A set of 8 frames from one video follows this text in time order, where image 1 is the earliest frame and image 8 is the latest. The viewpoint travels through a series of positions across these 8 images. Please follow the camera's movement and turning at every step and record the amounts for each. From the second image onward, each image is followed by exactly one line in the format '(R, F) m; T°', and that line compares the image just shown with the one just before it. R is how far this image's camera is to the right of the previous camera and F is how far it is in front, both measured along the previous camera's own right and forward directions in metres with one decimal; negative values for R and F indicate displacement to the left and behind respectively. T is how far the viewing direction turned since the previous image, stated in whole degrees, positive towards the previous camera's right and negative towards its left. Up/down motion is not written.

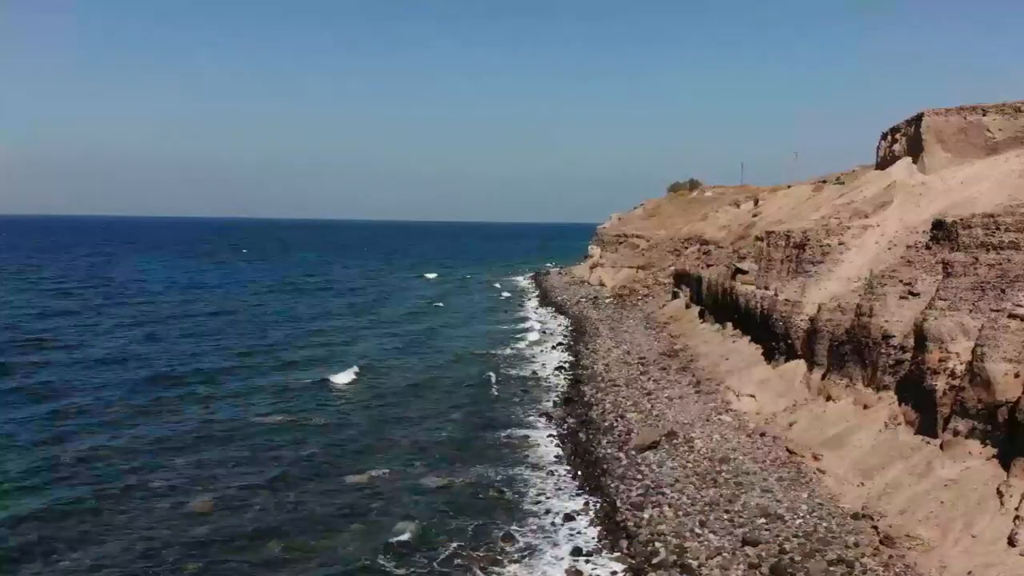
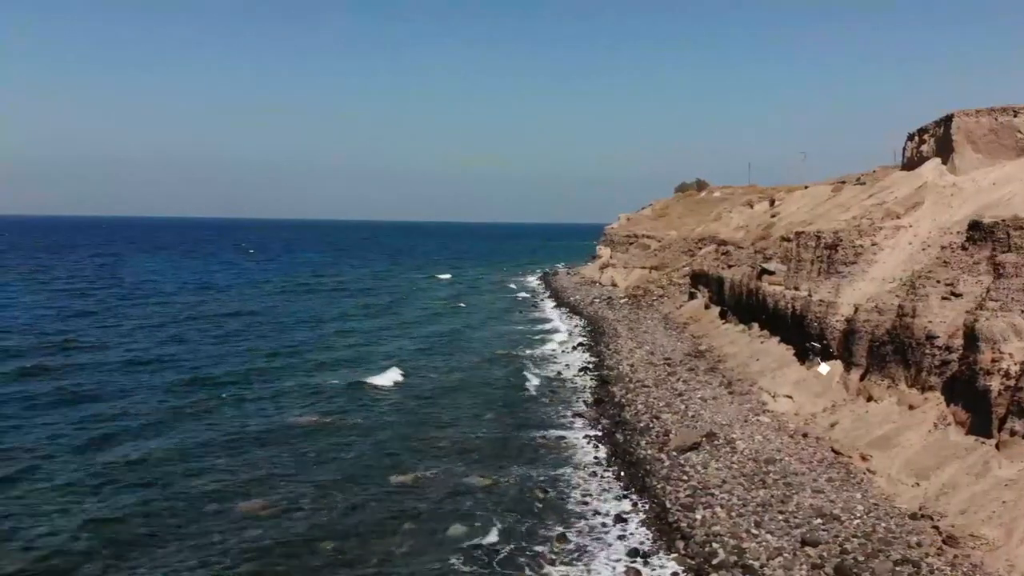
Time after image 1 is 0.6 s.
(-1.1, 0.0) m; 0°
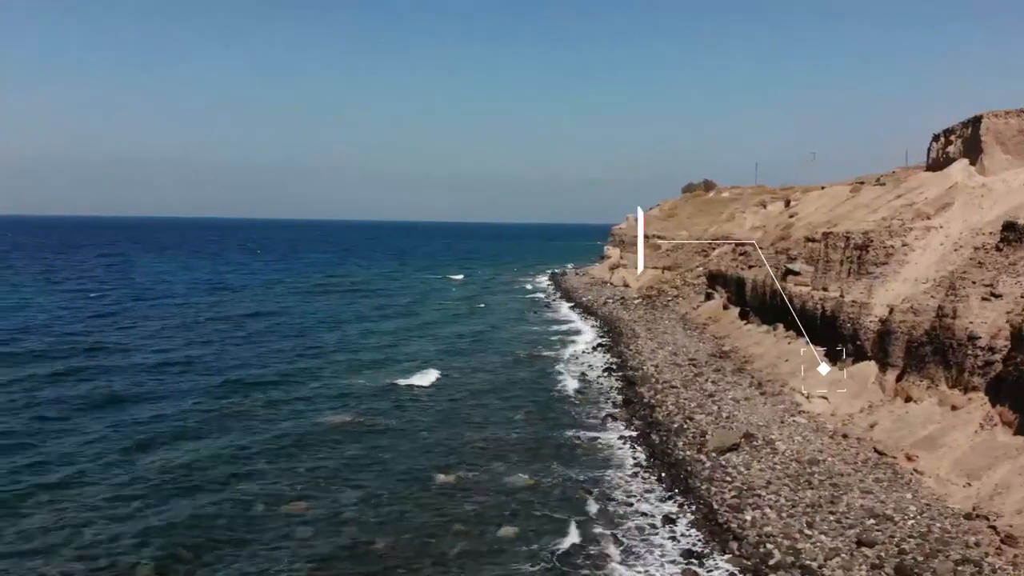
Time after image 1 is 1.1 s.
(-1.0, 0.0) m; 0°
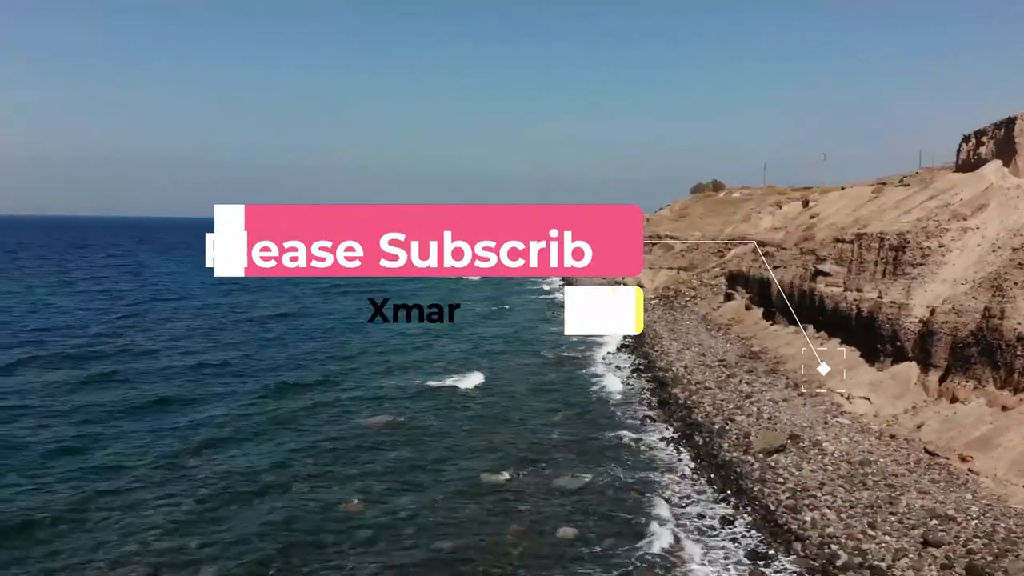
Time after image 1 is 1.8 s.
(-1.2, 0.0) m; 0°
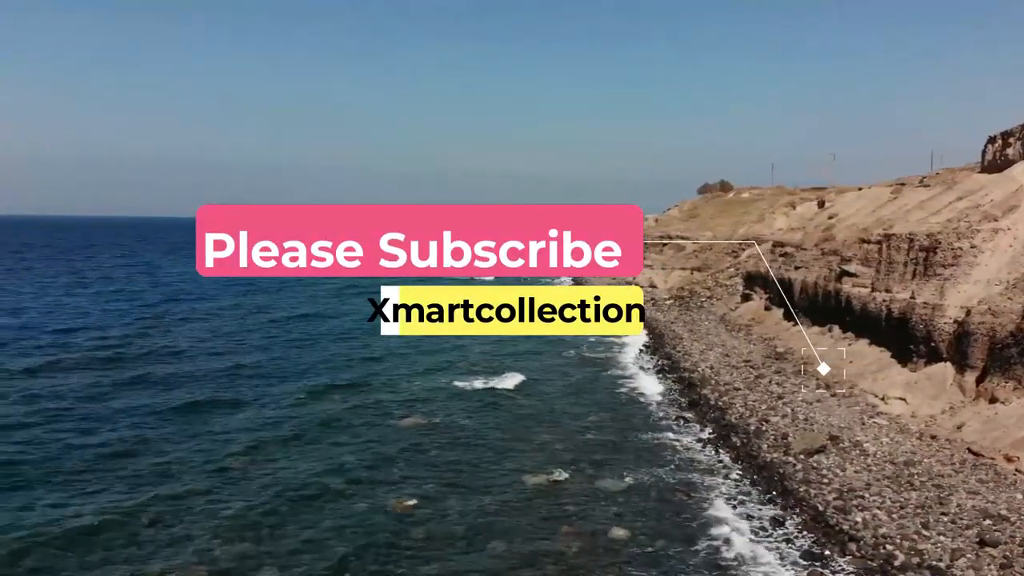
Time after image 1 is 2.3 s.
(-1.1, -0.1) m; 0°
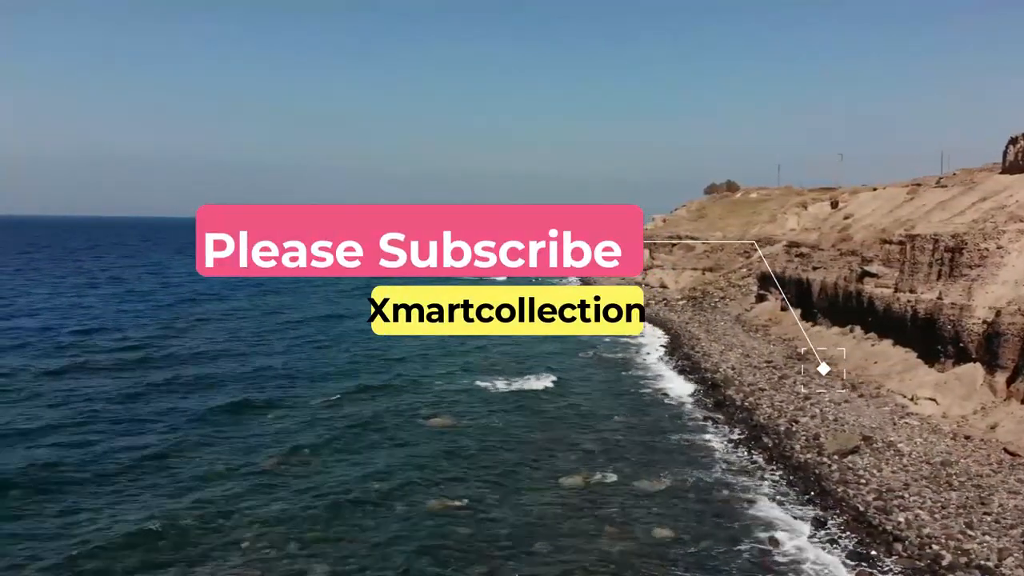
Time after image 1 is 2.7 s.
(-0.9, 0.0) m; 0°
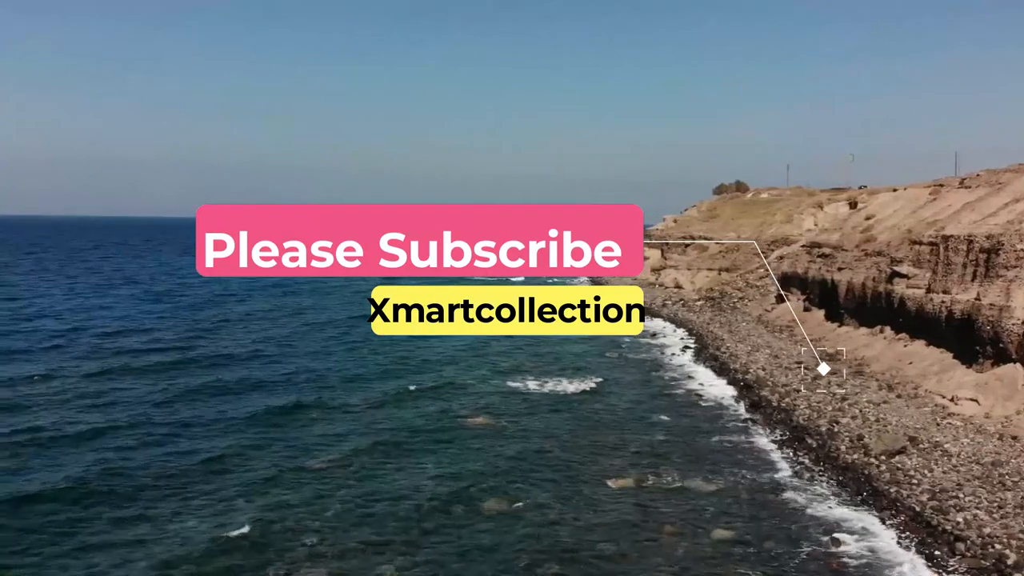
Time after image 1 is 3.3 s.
(-1.3, -0.1) m; 0°
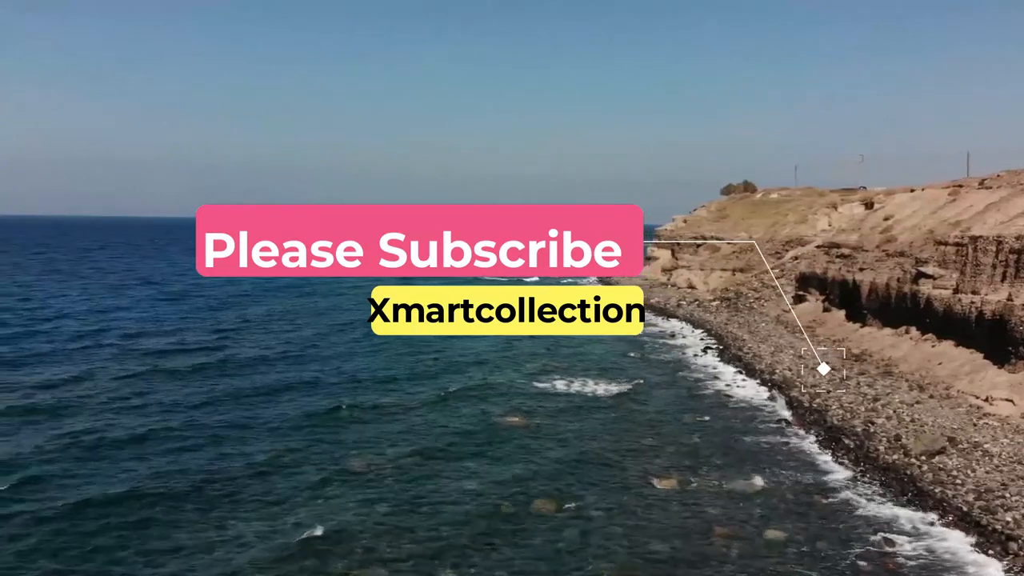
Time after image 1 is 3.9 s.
(-1.1, -0.1) m; 0°
